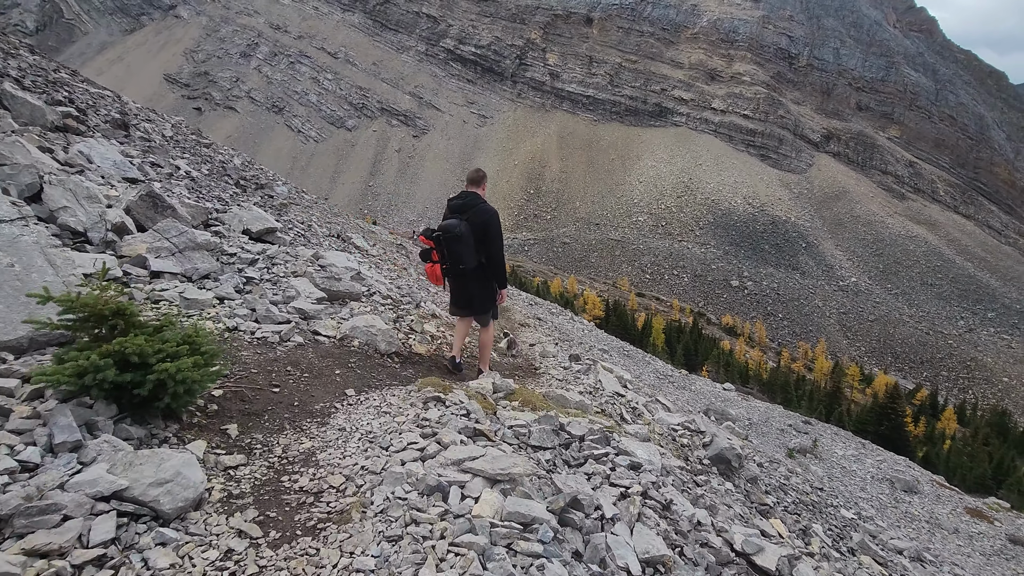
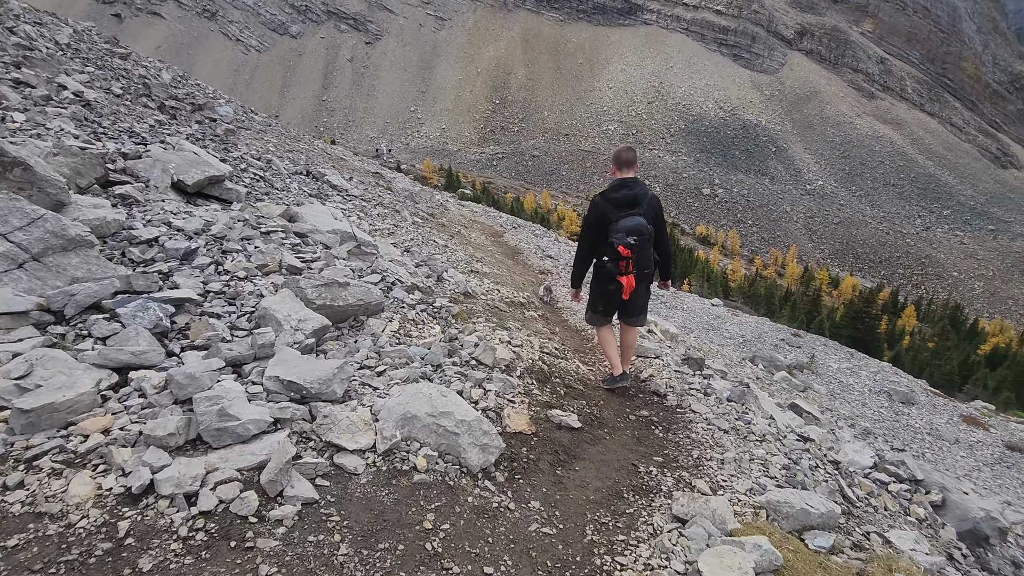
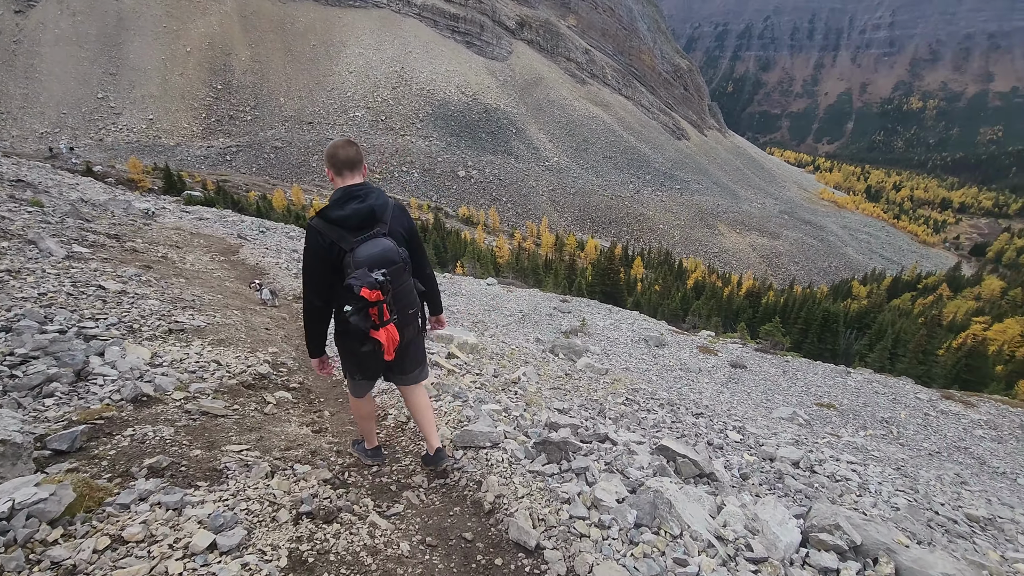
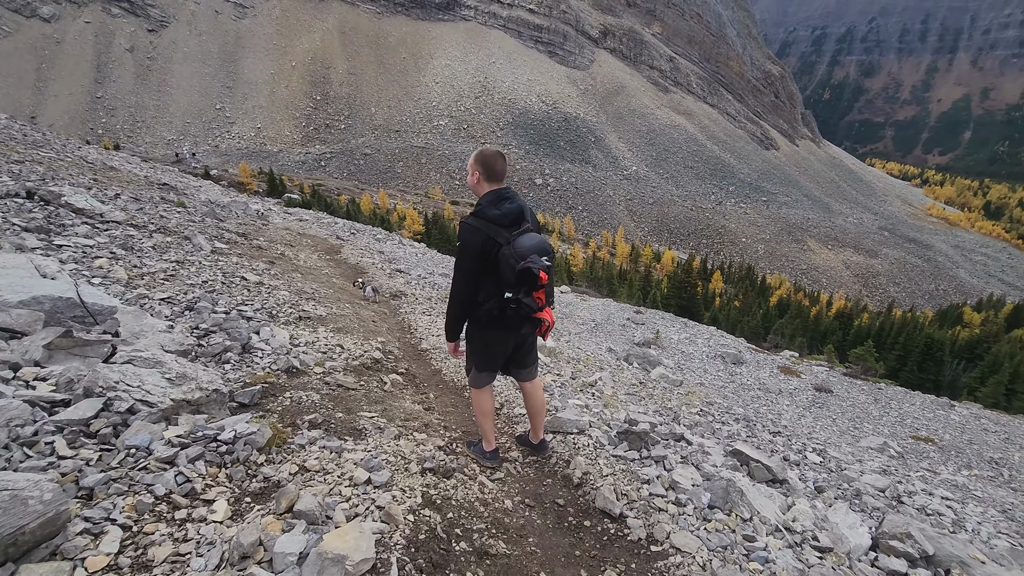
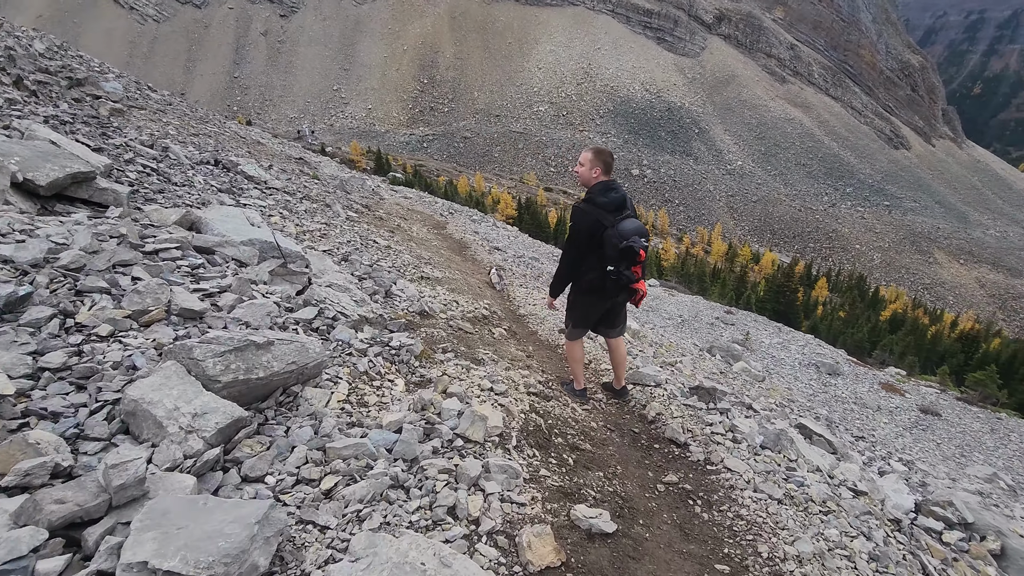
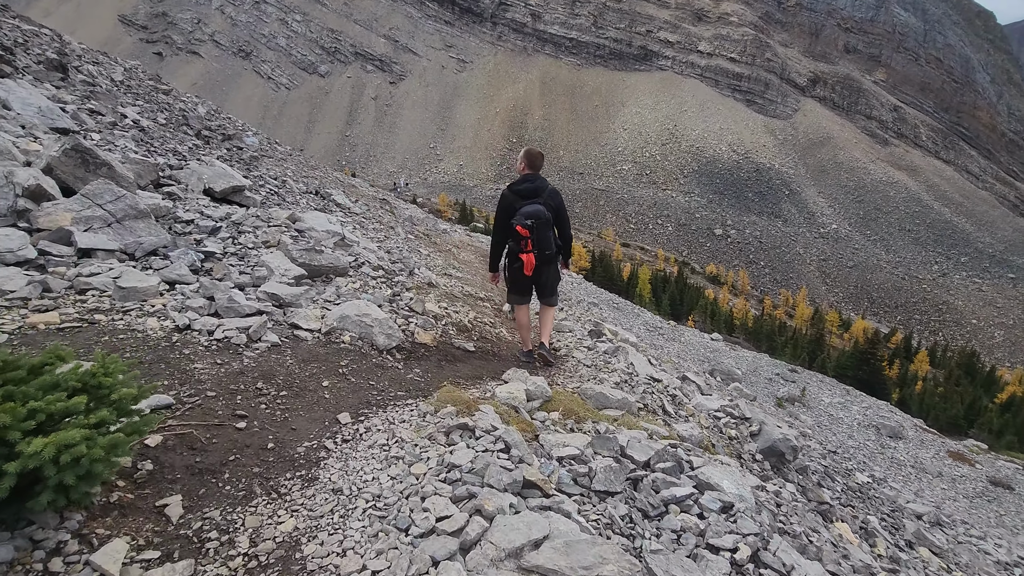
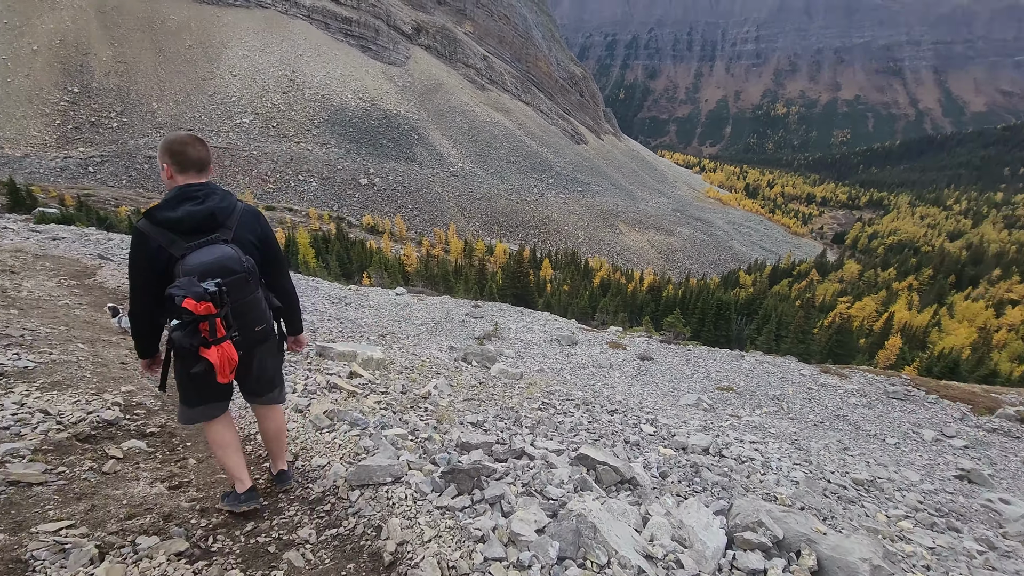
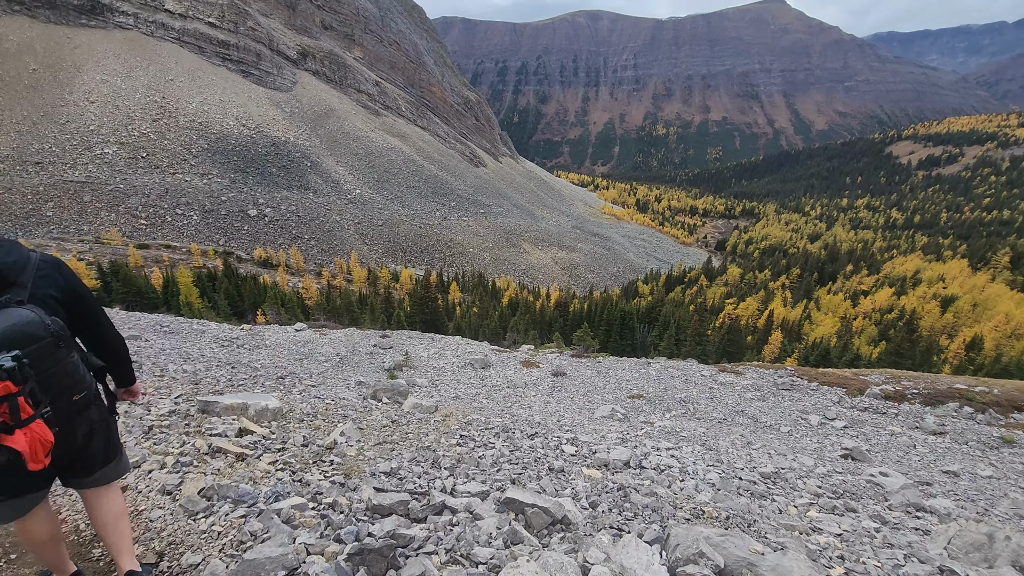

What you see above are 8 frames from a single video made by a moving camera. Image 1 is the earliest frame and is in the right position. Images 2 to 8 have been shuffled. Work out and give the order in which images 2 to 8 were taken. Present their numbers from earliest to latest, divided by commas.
6, 2, 5, 4, 3, 7, 8
